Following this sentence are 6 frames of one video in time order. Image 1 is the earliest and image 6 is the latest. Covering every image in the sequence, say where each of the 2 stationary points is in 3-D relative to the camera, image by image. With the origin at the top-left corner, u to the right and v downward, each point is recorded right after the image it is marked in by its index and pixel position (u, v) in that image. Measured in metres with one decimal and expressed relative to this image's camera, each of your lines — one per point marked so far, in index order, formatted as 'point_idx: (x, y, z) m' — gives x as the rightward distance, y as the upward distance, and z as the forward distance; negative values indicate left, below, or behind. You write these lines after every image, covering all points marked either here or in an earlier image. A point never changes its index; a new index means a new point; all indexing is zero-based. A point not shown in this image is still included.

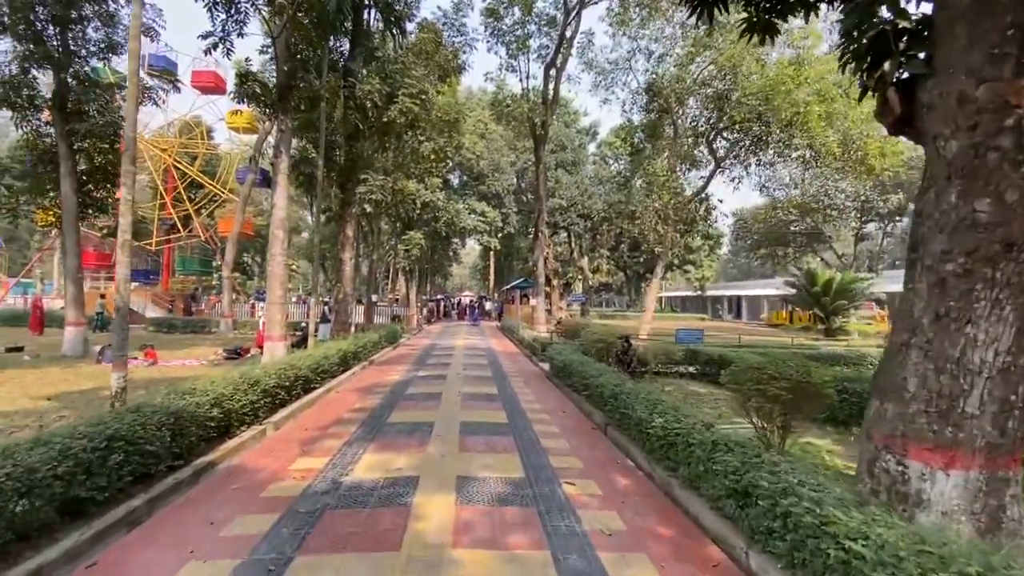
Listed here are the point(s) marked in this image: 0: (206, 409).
0: (-3.8, -1.5, +5.9) m
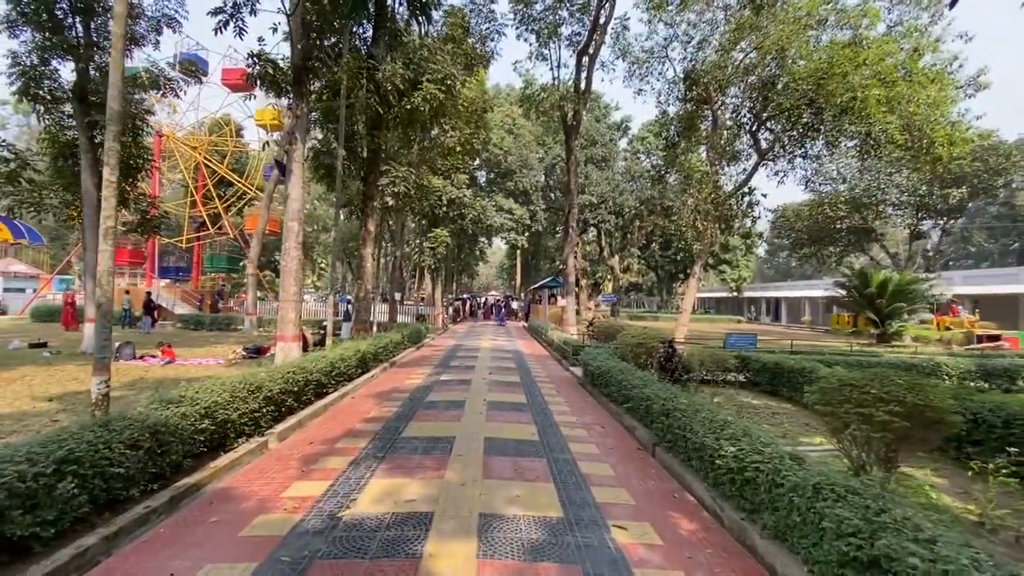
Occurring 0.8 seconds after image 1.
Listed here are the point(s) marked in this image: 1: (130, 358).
0: (-3.4, -1.4, +5.1) m
1: (-10.4, -1.9, +13.0) m
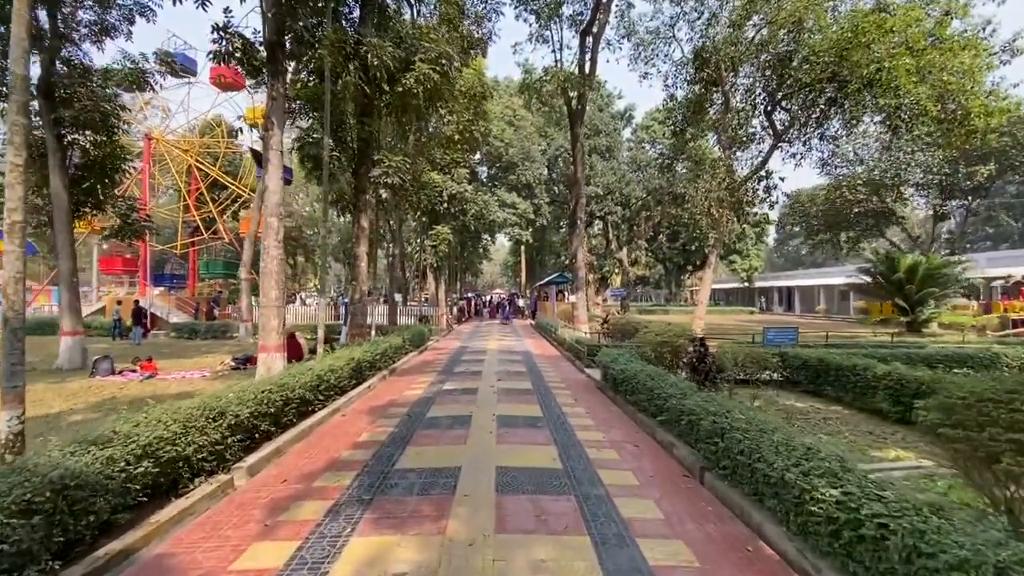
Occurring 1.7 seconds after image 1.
0: (-3.2, -1.5, +4.0) m
1: (-10.1, -2.2, +12.0) m
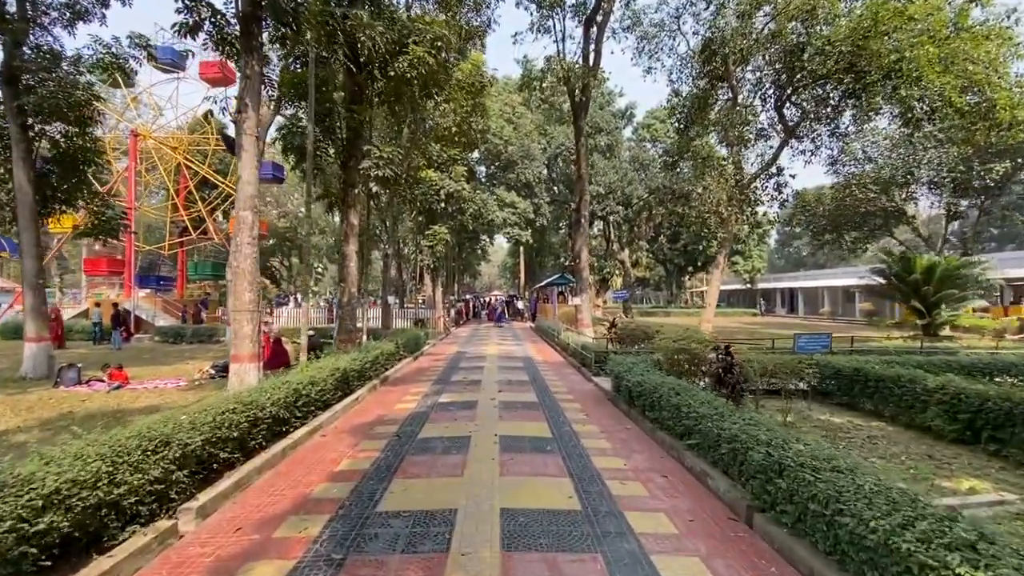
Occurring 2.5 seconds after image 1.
0: (-3.2, -1.5, +3.1) m
1: (-10.1, -2.2, +11.0) m
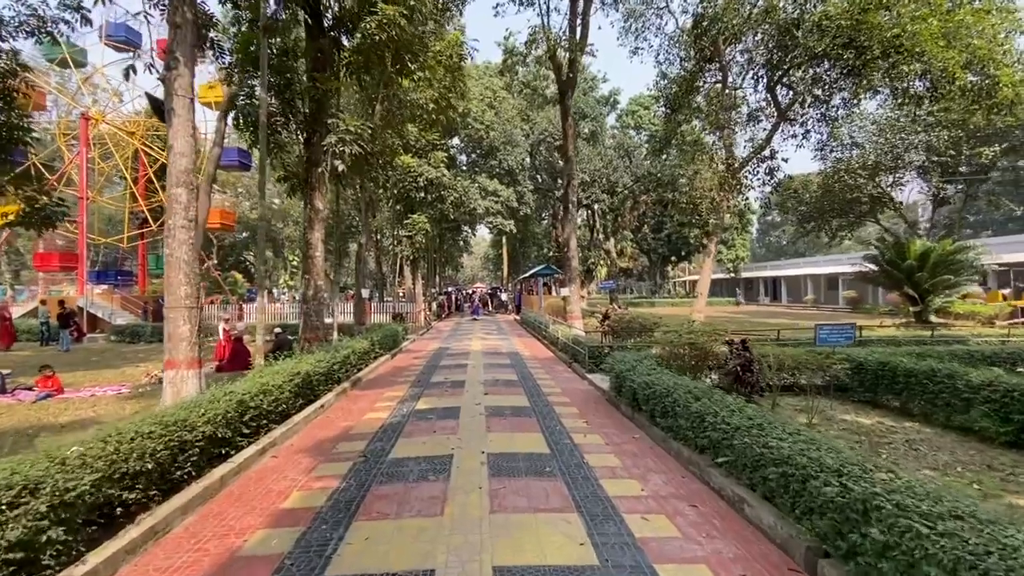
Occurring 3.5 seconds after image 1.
0: (-3.1, -1.5, +1.9) m
1: (-10.4, -2.1, +9.6) m
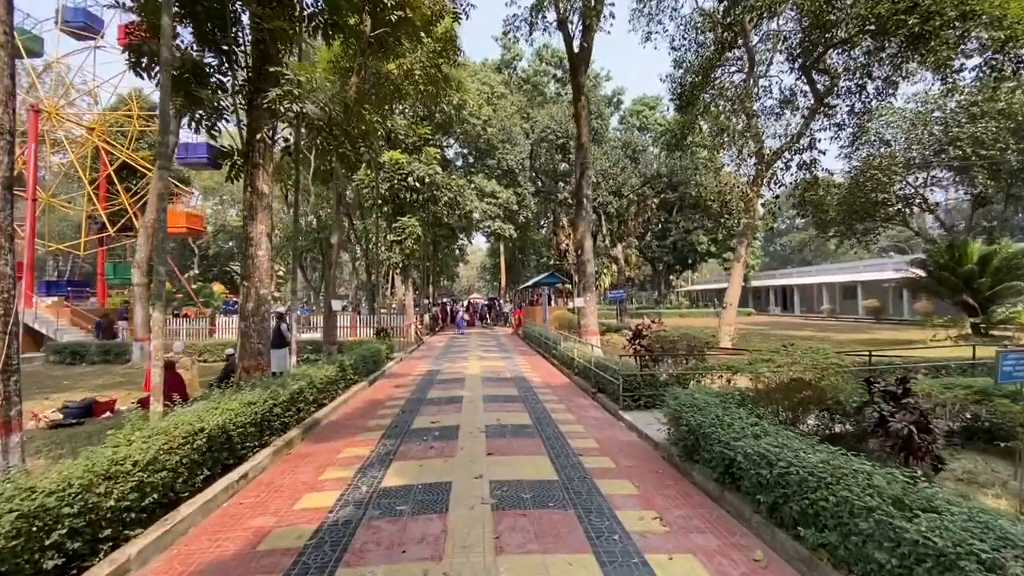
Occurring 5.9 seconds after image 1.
0: (-2.9, -1.4, -0.8) m
1: (-10.2, -2.3, +6.8) m
